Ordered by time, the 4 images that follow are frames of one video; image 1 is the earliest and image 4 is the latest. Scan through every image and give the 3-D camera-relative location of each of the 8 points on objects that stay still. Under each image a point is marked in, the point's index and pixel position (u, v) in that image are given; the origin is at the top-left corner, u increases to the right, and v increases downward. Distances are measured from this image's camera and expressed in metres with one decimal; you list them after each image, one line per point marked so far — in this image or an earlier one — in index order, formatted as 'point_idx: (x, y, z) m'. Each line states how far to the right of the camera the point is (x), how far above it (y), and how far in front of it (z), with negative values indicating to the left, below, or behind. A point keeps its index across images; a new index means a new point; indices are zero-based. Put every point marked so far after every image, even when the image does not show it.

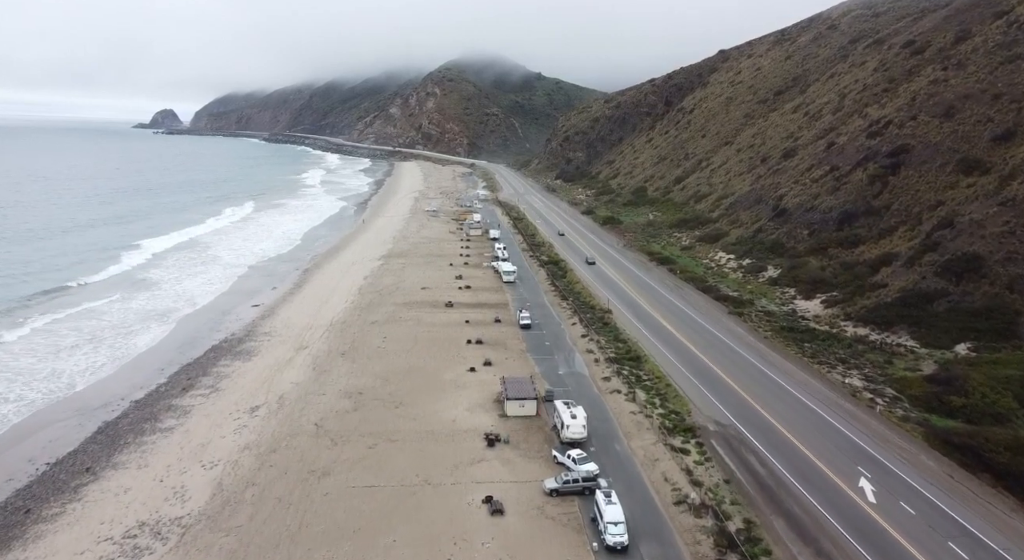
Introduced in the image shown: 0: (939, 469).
0: (+12.0, -5.3, +16.9) m
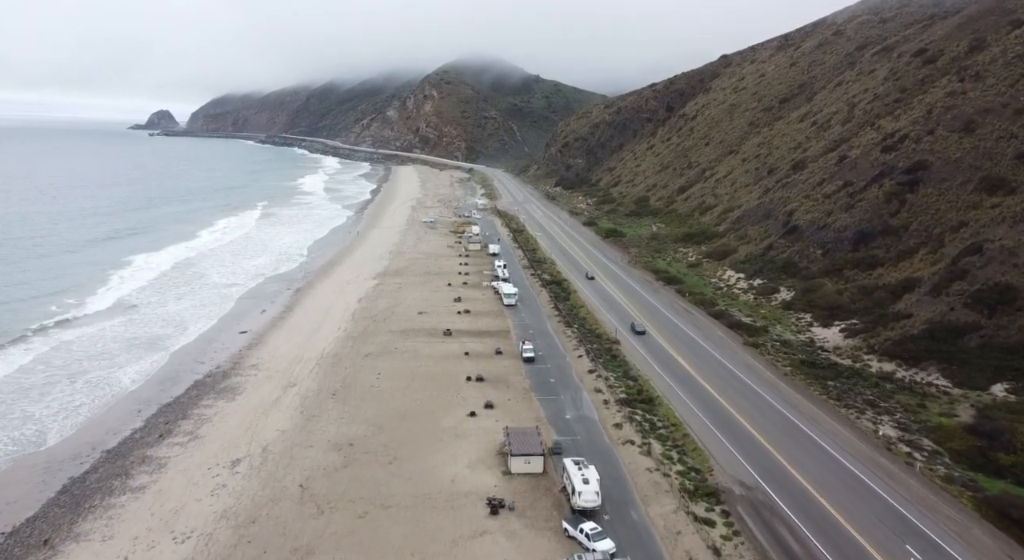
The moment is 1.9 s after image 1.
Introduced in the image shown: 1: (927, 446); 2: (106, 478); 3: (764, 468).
0: (+12.2, -6.7, +15.2) m
1: (+13.5, -5.4, +19.7) m
2: (-13.3, -6.5, +19.7) m
3: (+7.8, -5.9, +18.7) m
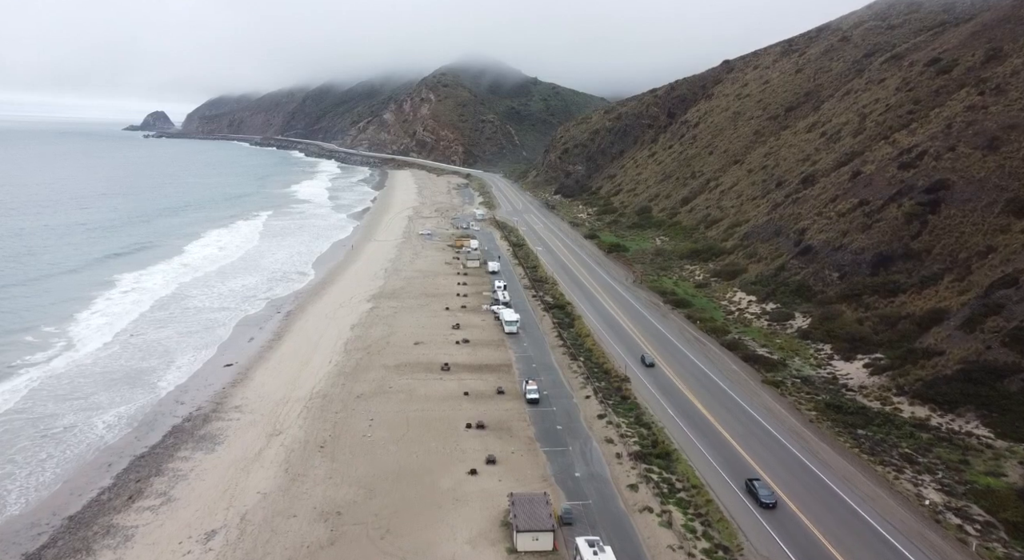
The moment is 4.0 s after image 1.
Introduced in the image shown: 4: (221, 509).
0: (+12.4, -8.2, +13.2) m
1: (+13.7, -7.0, +17.8) m
2: (-13.1, -8.0, +17.6) m
3: (+8.0, -7.4, +16.8) m
4: (-9.3, -7.3, +19.2) m
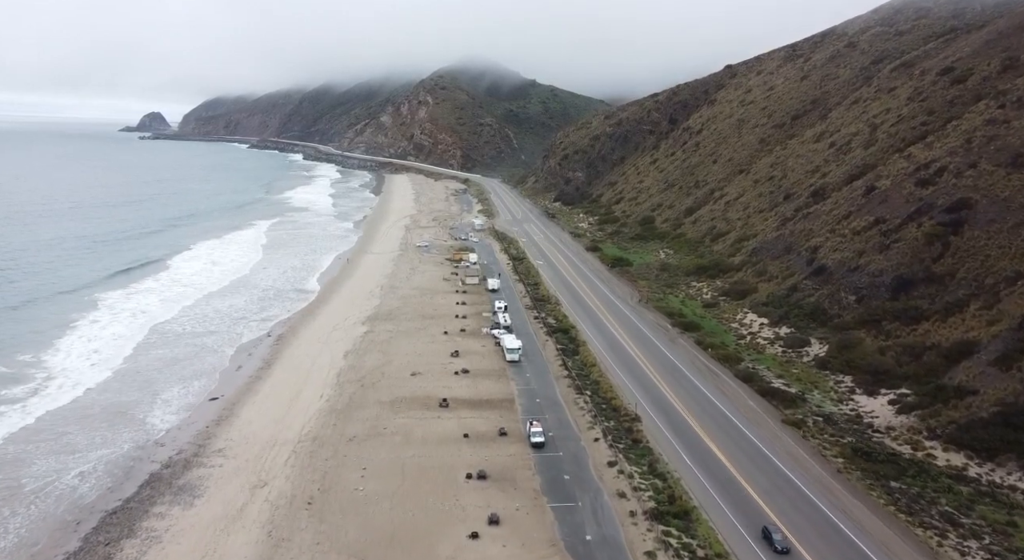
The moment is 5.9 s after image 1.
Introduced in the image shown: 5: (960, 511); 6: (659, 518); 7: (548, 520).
0: (+12.6, -9.6, +11.5) m
1: (+13.9, -8.4, +16.1) m
2: (-12.9, -9.5, +15.8) m
3: (+8.2, -8.8, +15.0) m
4: (-9.1, -8.7, +17.4) m
5: (+14.6, -7.5, +19.7) m
6: (+4.7, -7.8, +19.6) m
7: (+1.2, -7.9, +19.9) m
